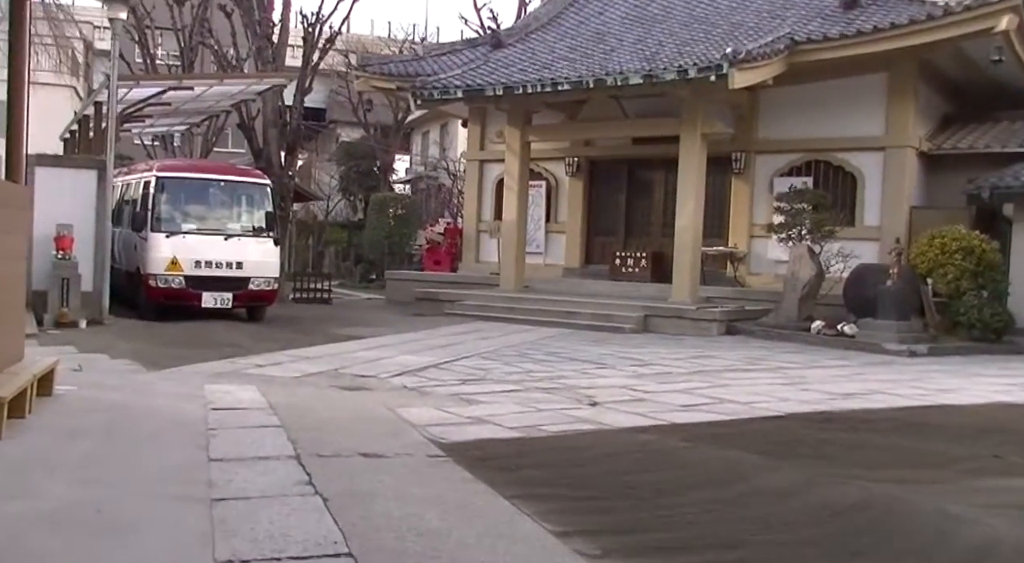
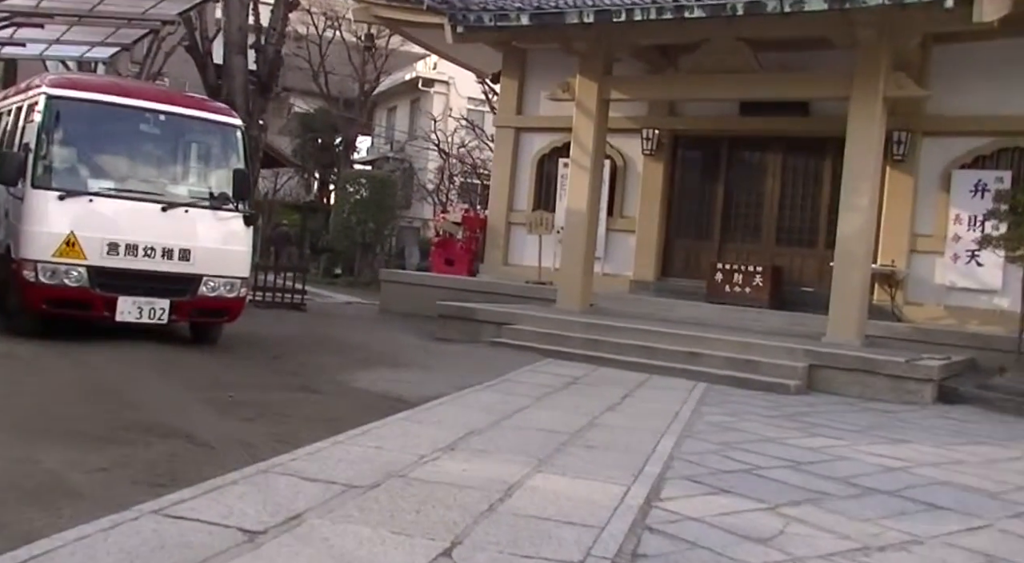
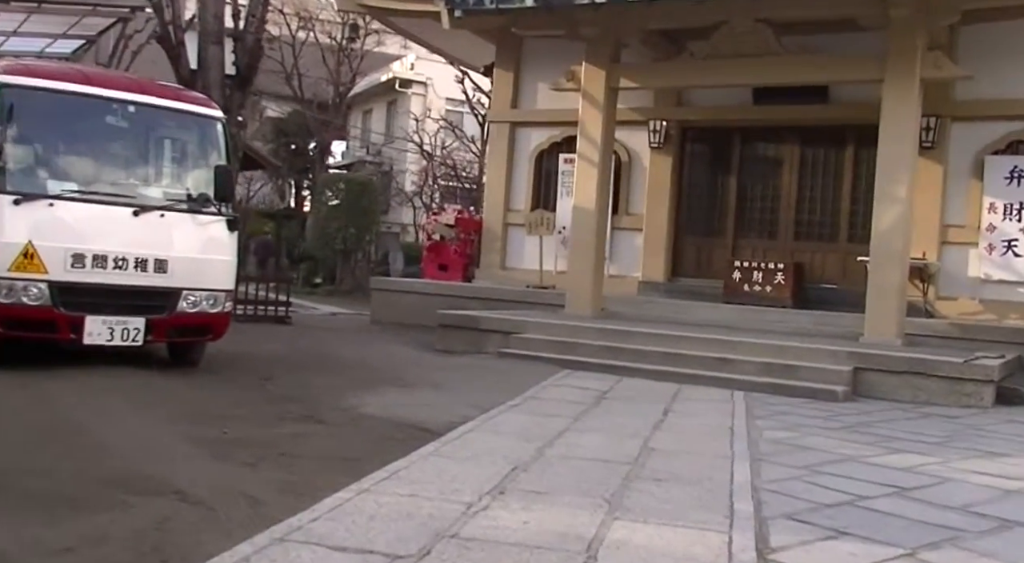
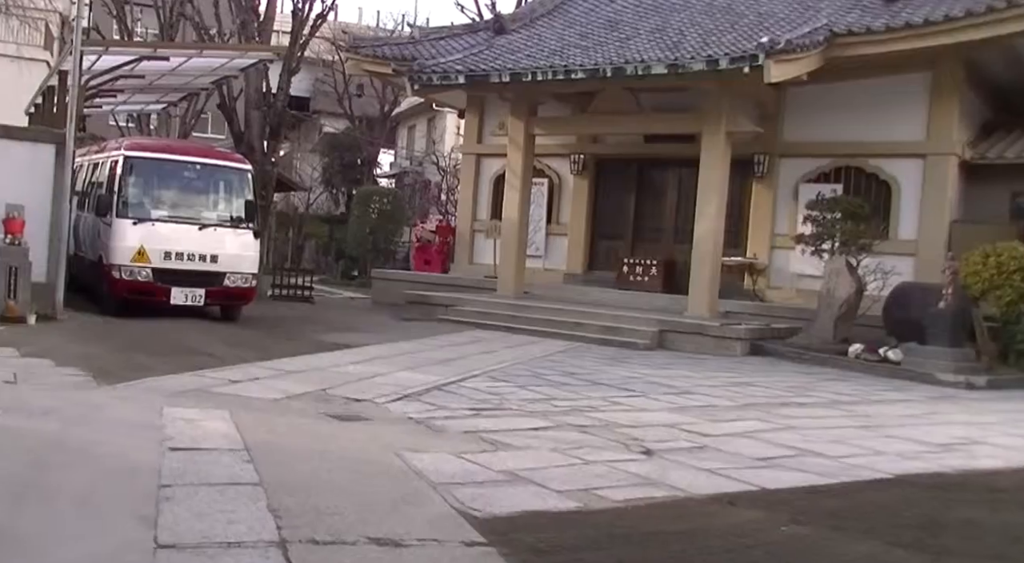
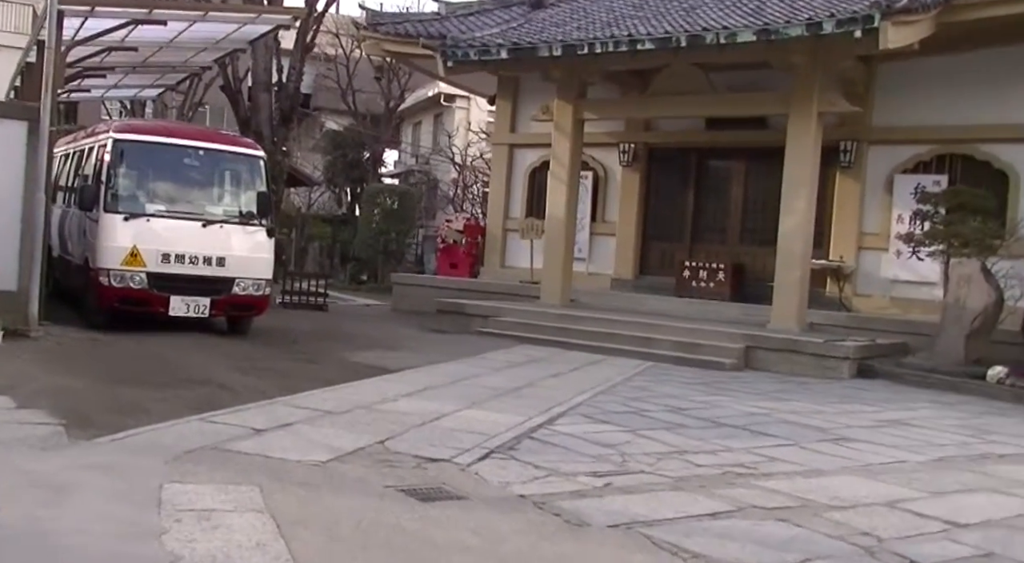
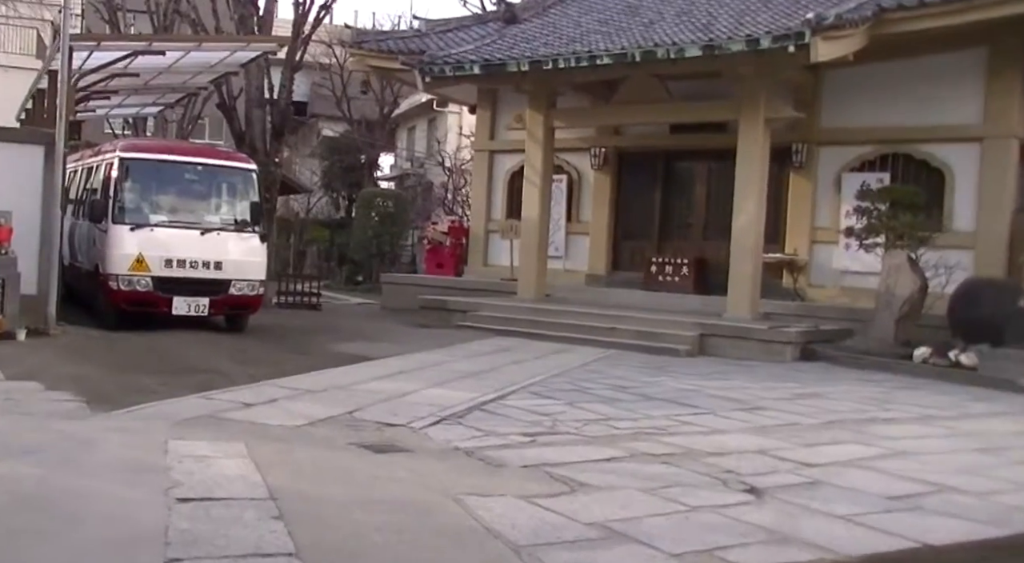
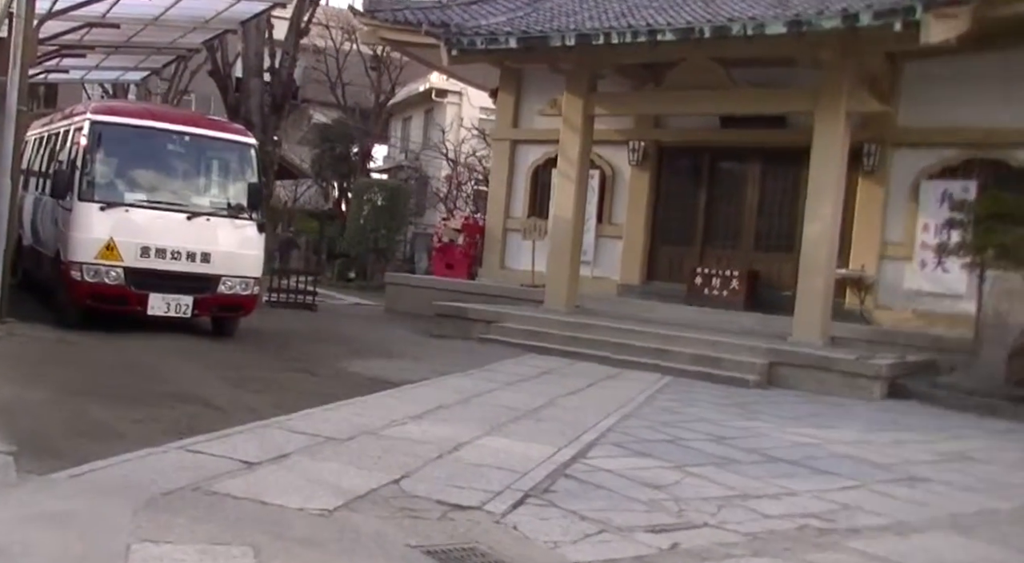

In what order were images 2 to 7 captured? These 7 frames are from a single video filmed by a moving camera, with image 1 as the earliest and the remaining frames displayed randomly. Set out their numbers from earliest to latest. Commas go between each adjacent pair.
4, 6, 5, 7, 2, 3
